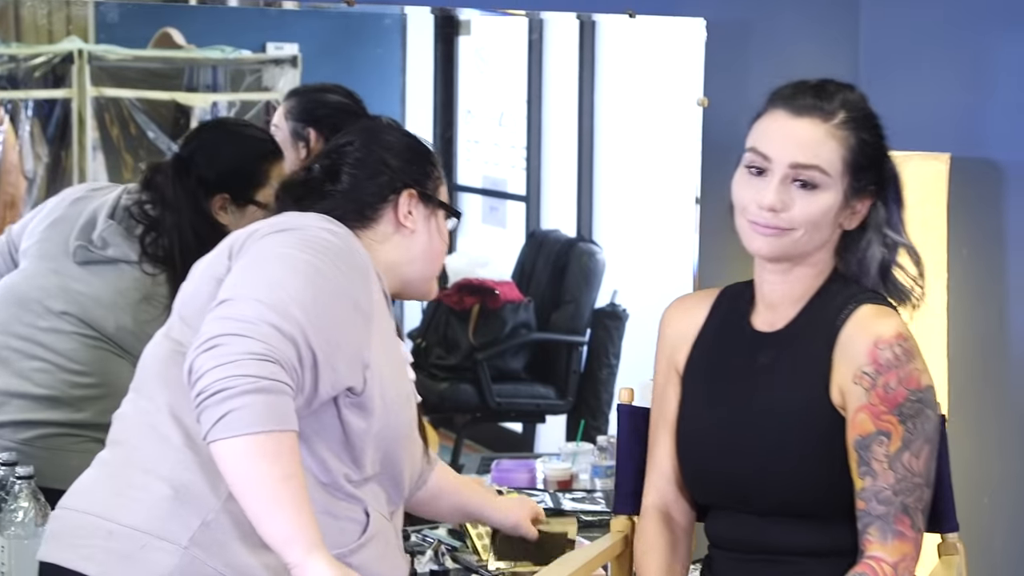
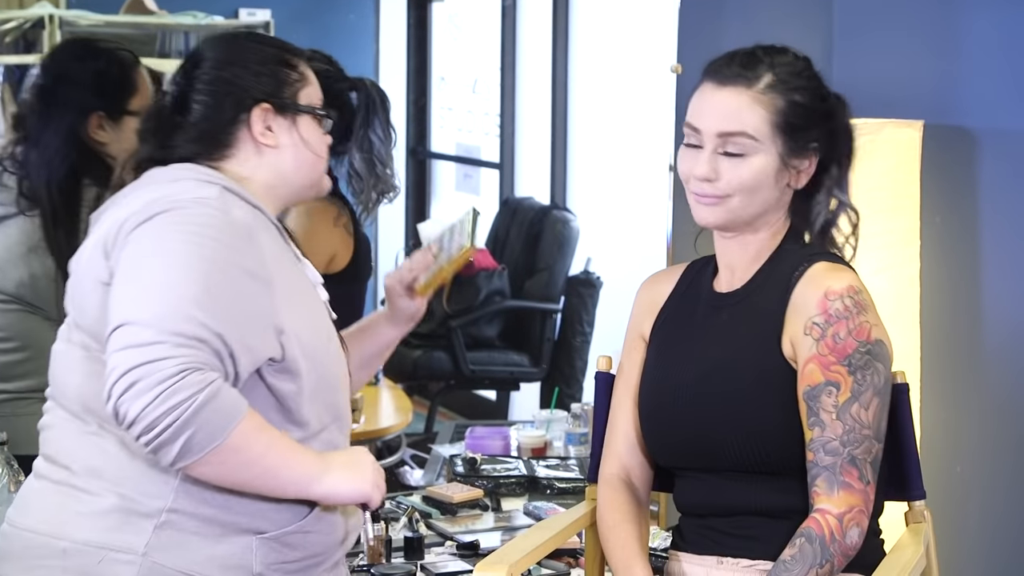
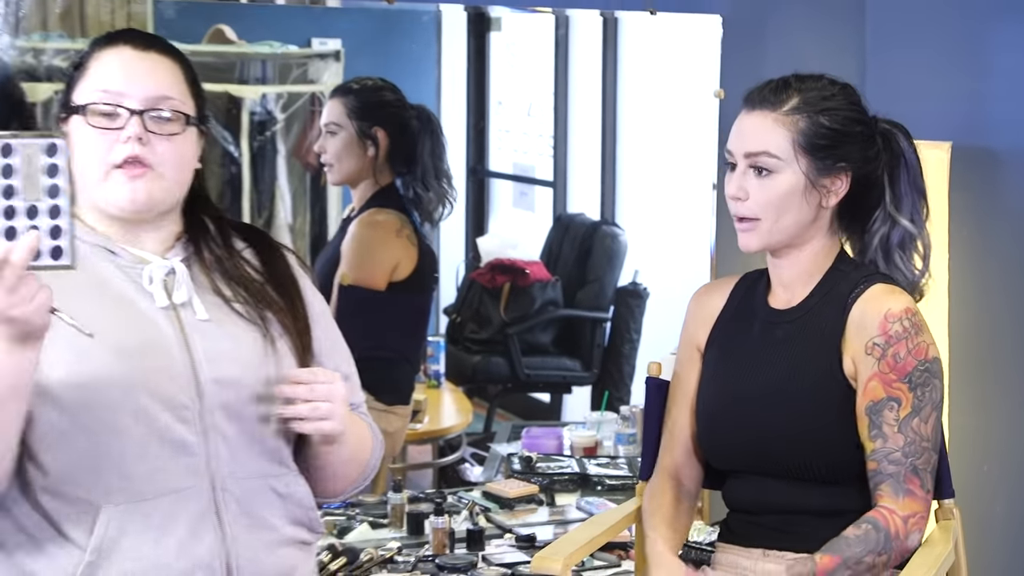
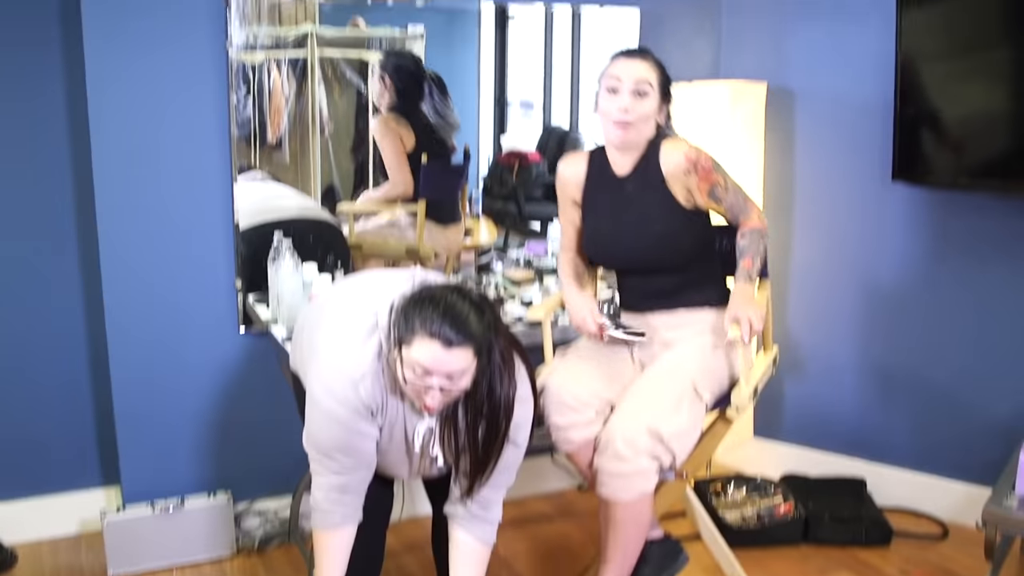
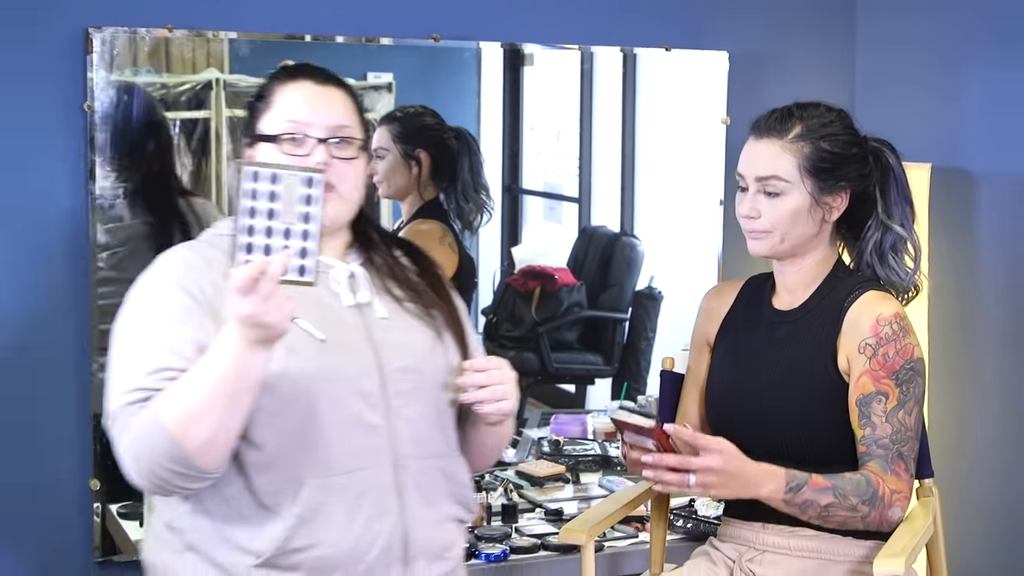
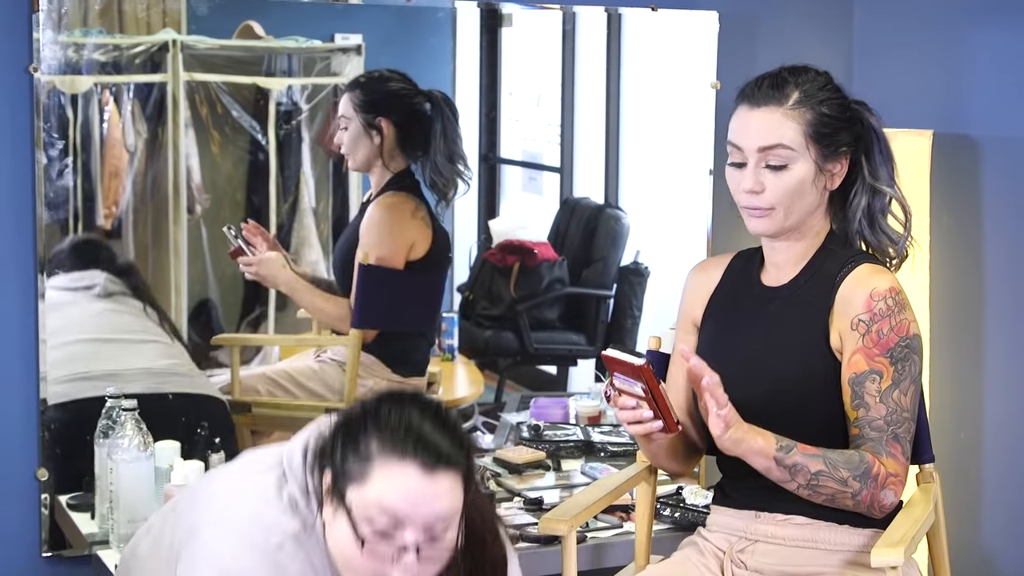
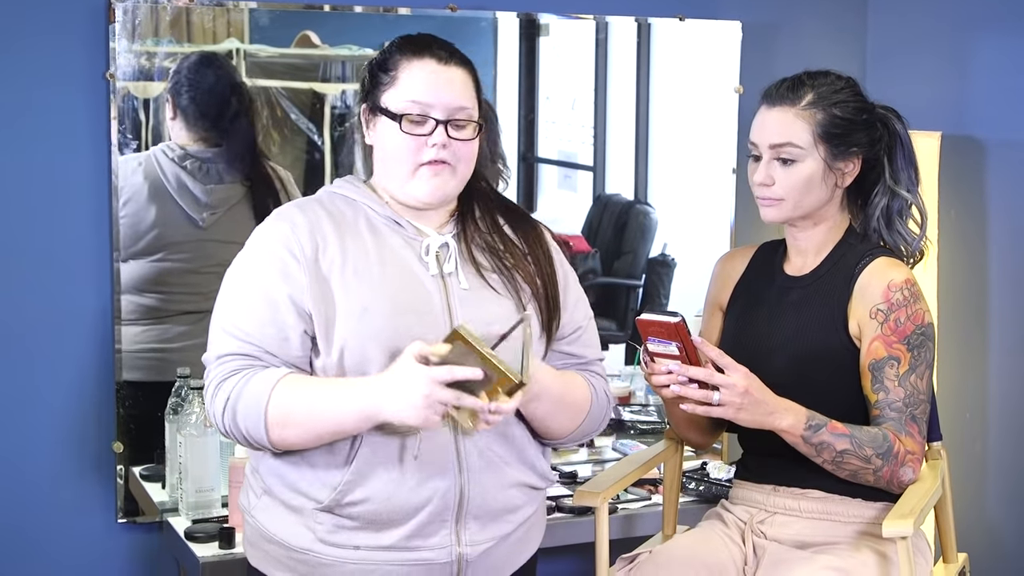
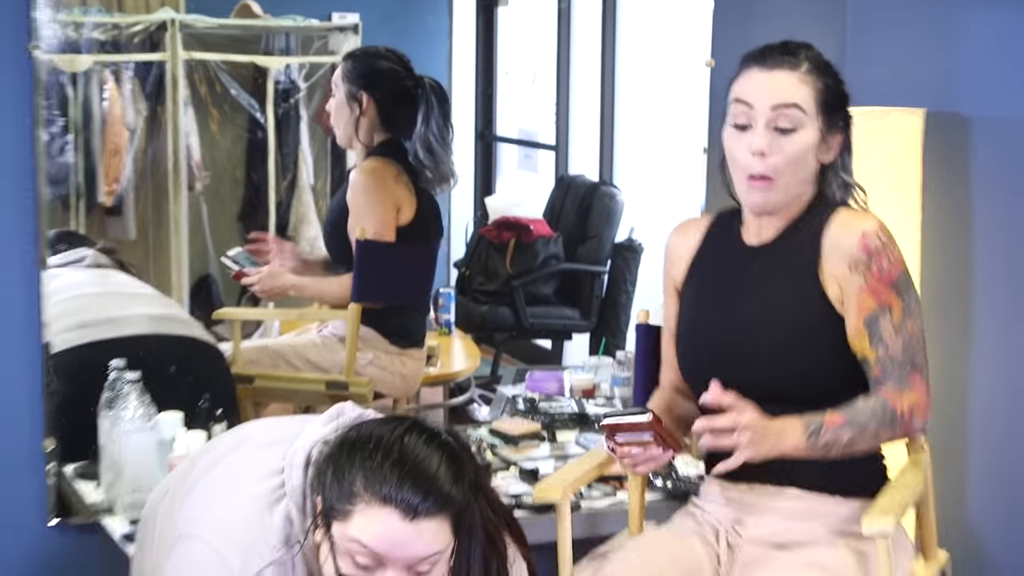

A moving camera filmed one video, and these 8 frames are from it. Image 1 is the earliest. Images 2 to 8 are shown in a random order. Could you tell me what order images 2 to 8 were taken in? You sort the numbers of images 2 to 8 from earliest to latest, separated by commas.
2, 3, 5, 7, 6, 8, 4
